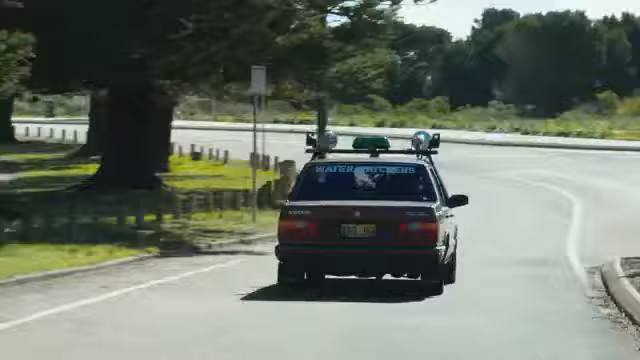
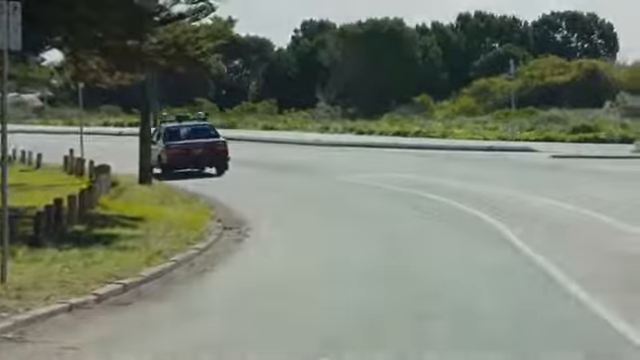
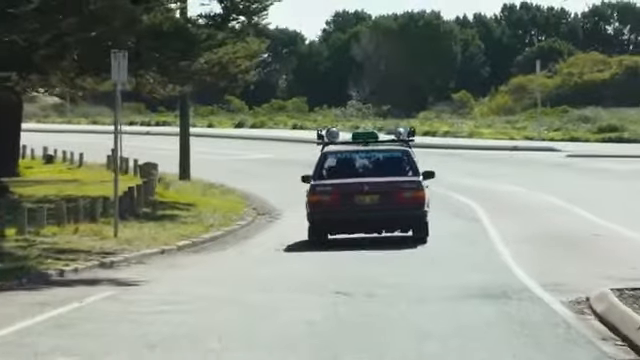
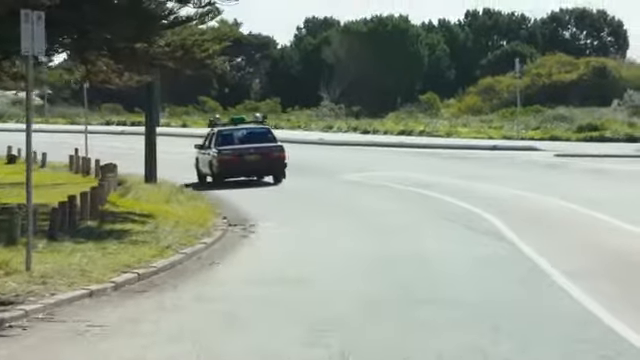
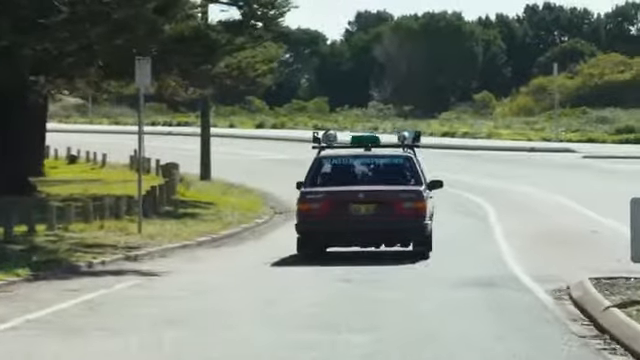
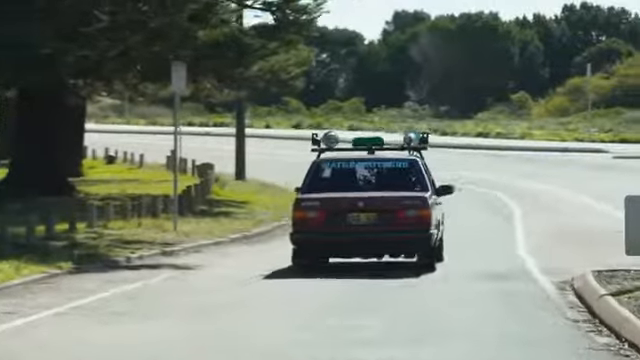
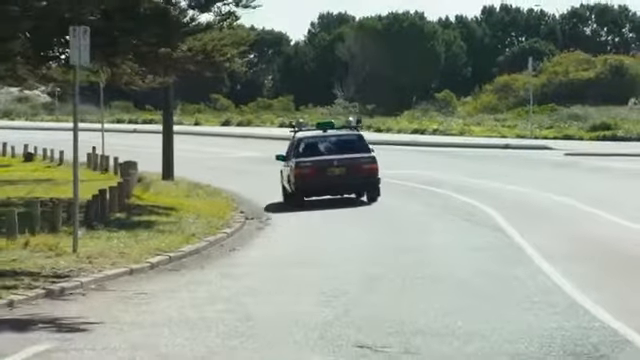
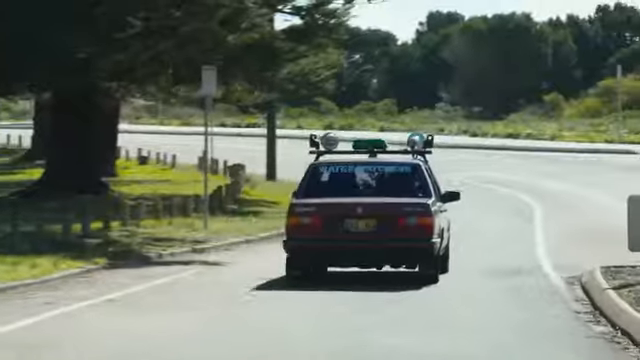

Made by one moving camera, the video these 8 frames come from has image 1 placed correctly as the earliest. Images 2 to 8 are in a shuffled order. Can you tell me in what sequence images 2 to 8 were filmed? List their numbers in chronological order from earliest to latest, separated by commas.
8, 6, 5, 3, 7, 4, 2
